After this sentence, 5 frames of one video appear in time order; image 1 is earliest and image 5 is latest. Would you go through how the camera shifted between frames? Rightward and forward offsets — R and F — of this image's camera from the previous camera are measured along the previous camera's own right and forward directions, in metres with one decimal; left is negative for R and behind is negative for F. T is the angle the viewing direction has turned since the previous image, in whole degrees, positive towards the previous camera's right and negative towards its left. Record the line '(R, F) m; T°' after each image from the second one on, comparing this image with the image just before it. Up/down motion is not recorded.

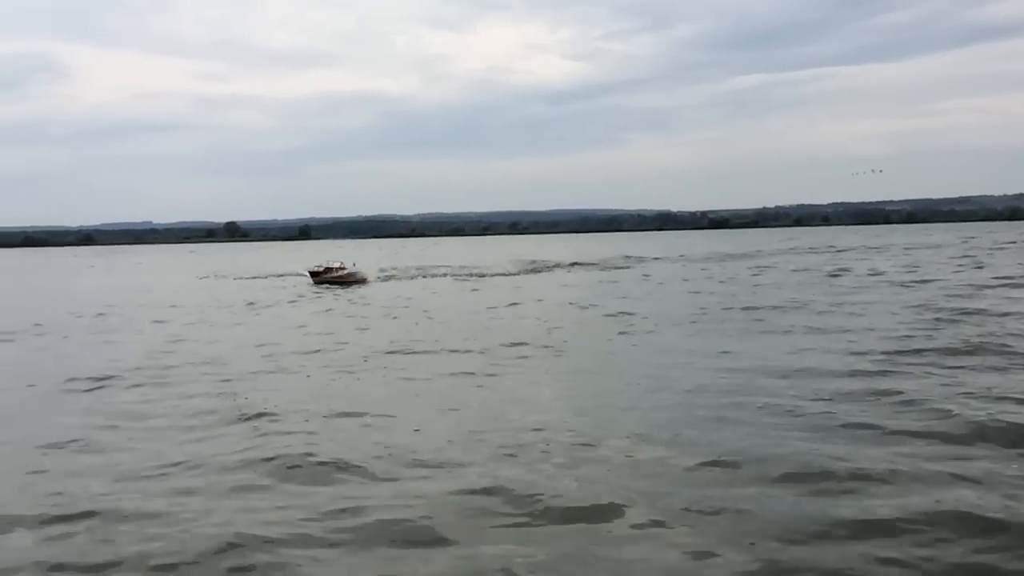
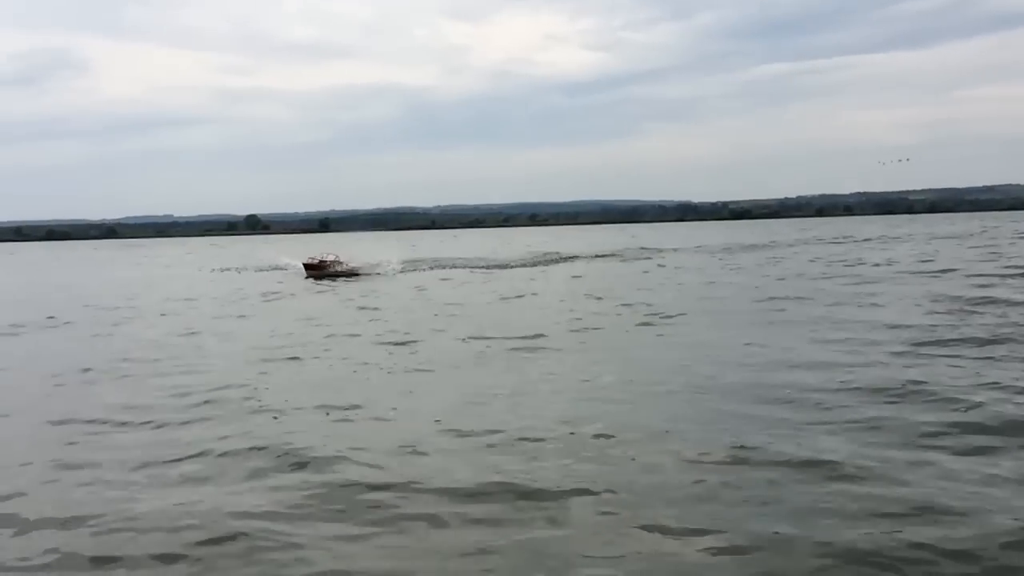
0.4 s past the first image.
(-1.4, +0.9) m; -1°
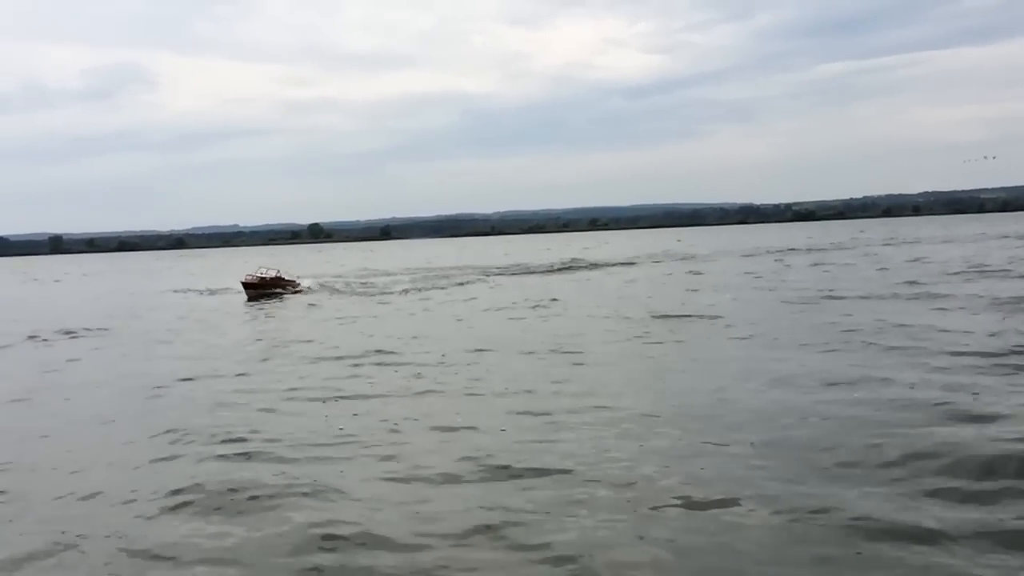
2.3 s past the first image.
(+2.0, 0.0) m; -4°
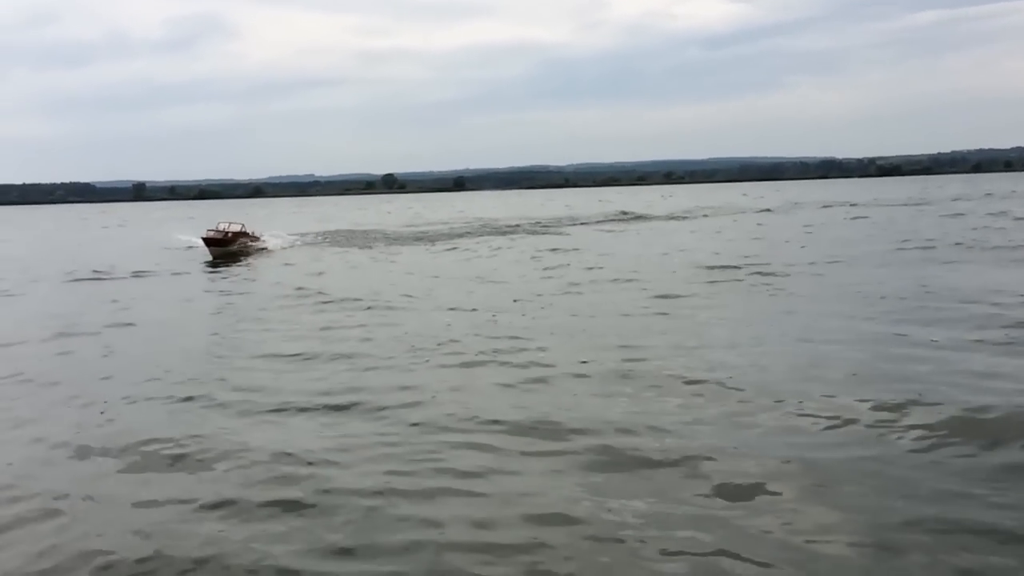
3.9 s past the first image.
(+1.6, +0.5) m; -4°
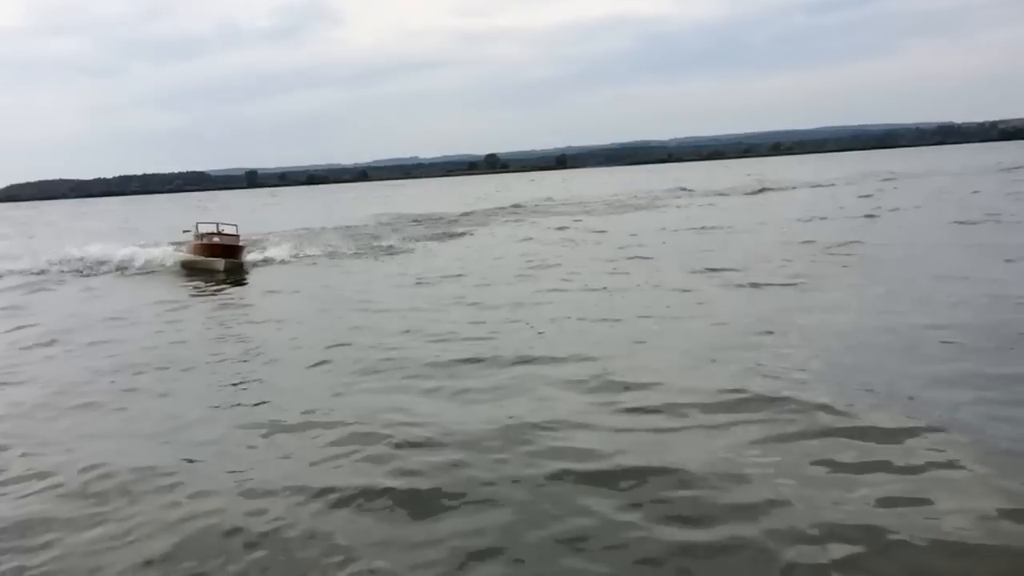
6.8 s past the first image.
(+0.8, 0.0) m; -6°
